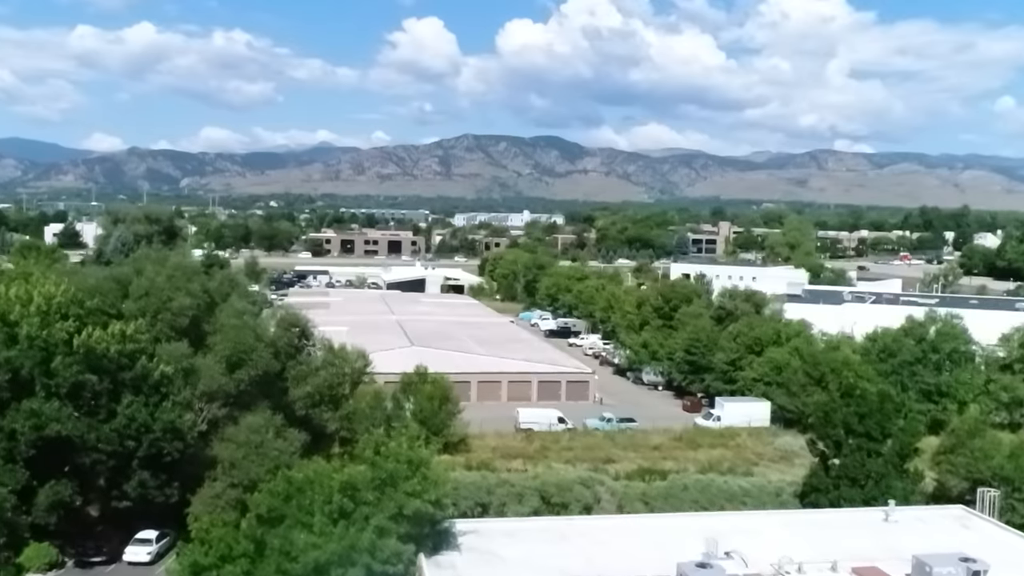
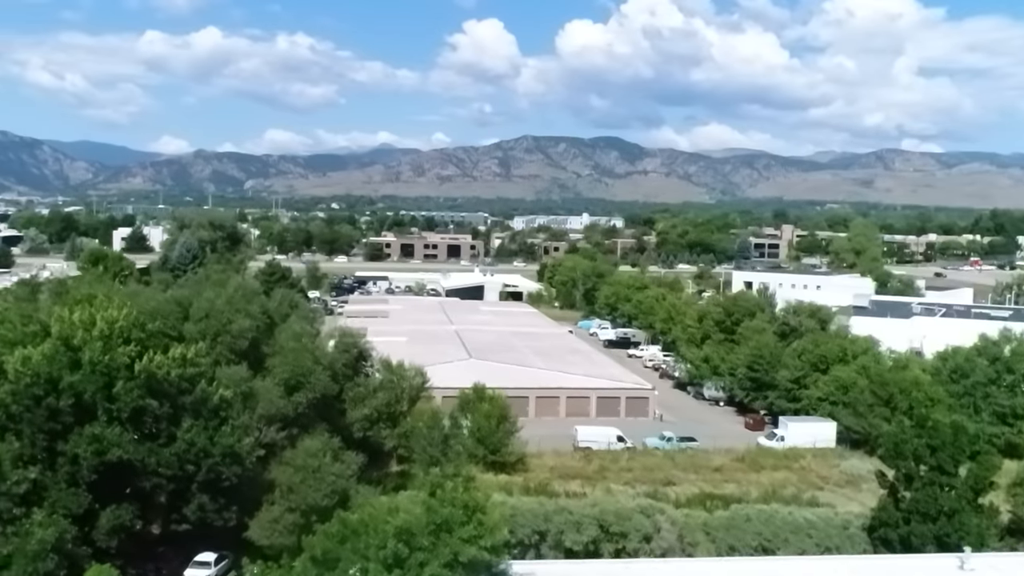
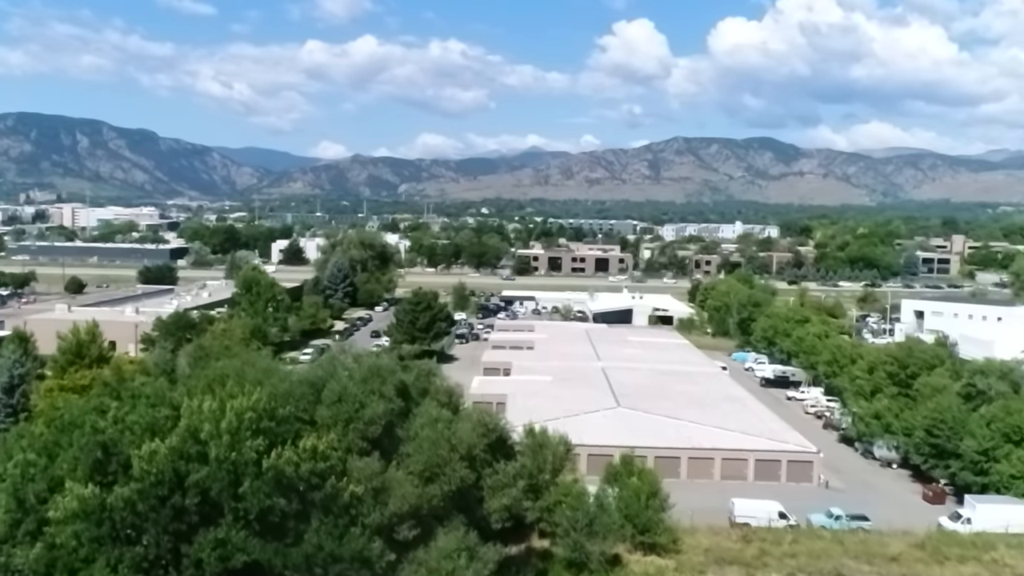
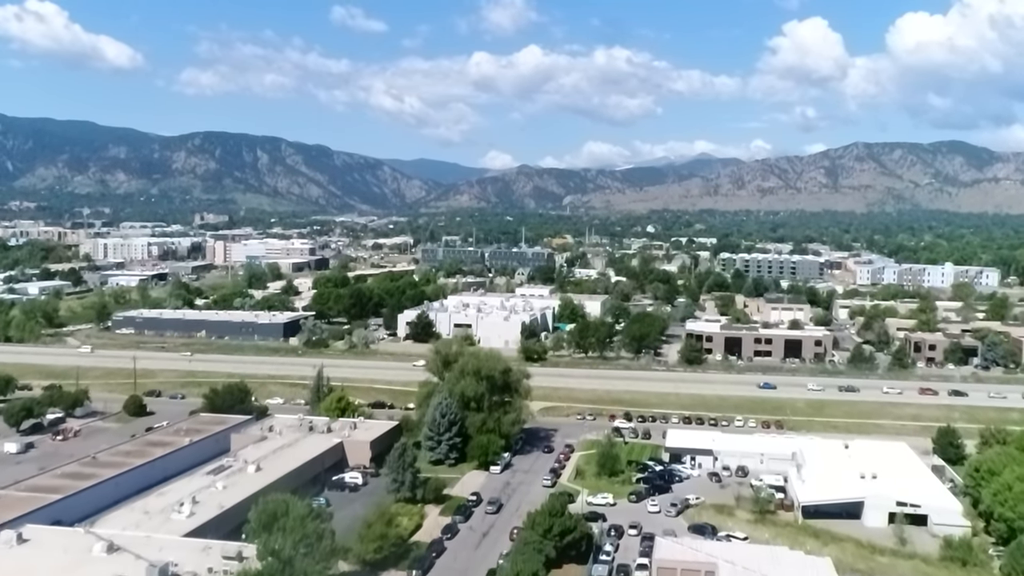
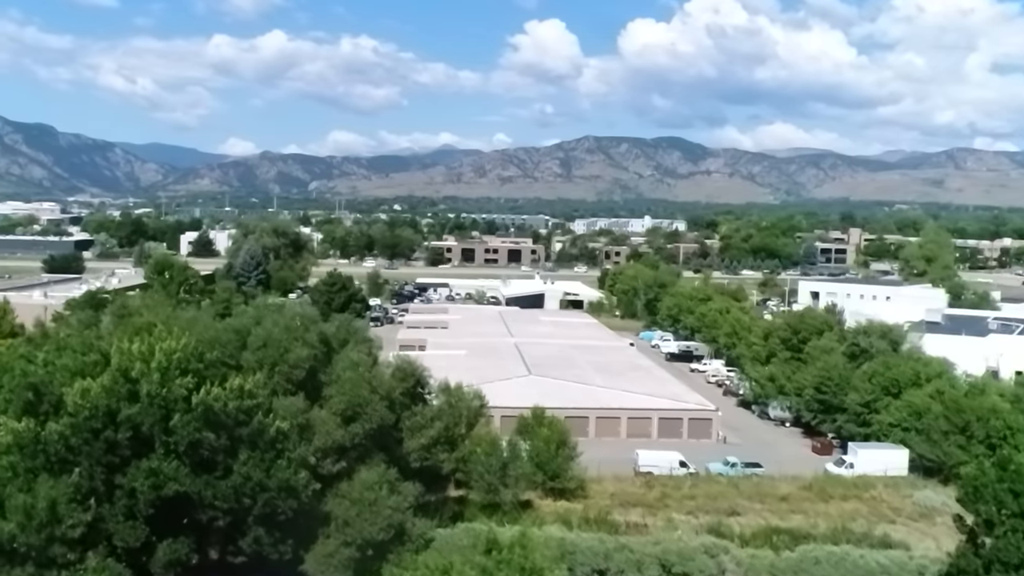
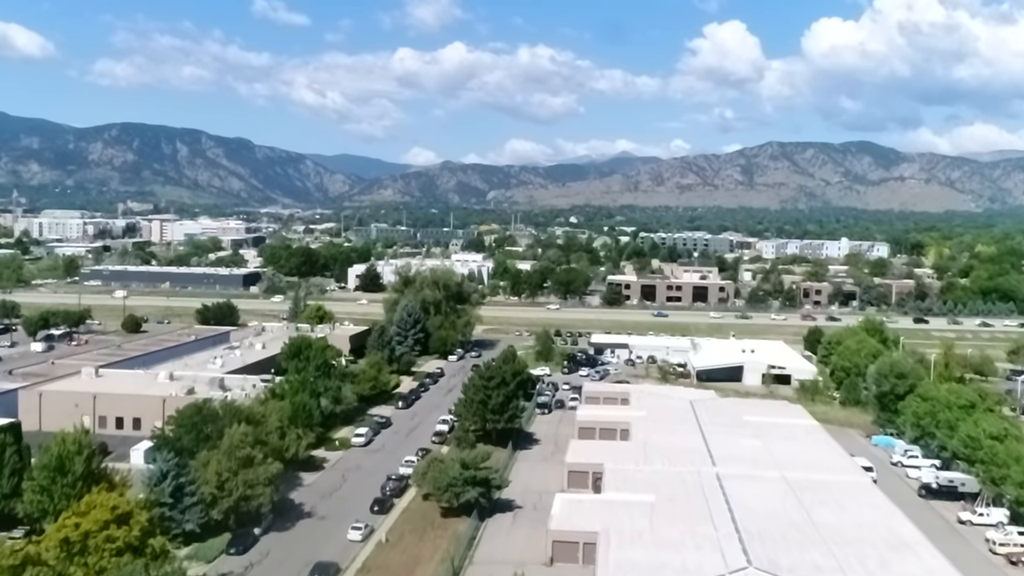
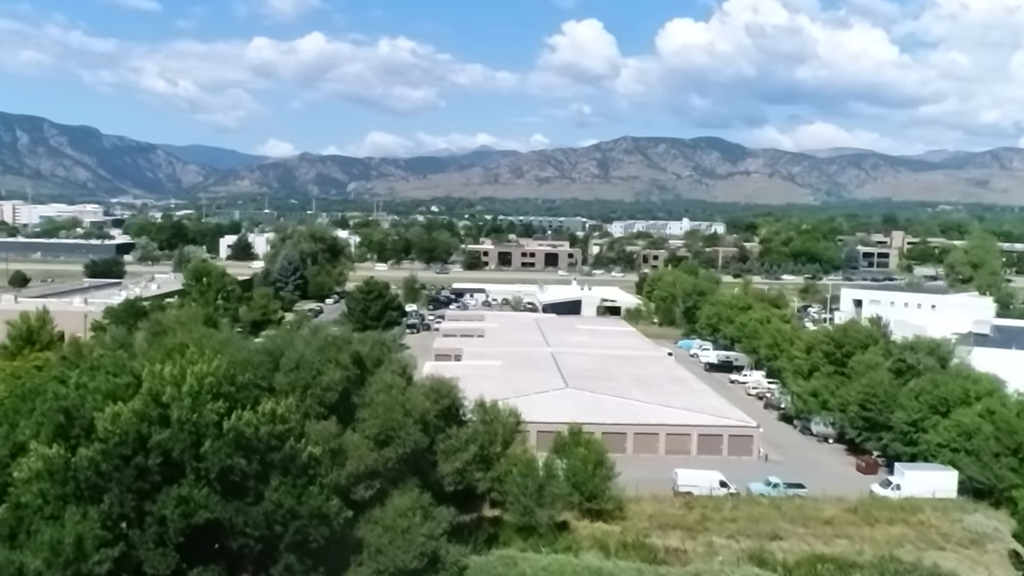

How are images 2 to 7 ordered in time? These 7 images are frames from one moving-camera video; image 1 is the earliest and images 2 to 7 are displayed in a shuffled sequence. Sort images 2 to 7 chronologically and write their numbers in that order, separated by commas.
2, 5, 7, 3, 6, 4
